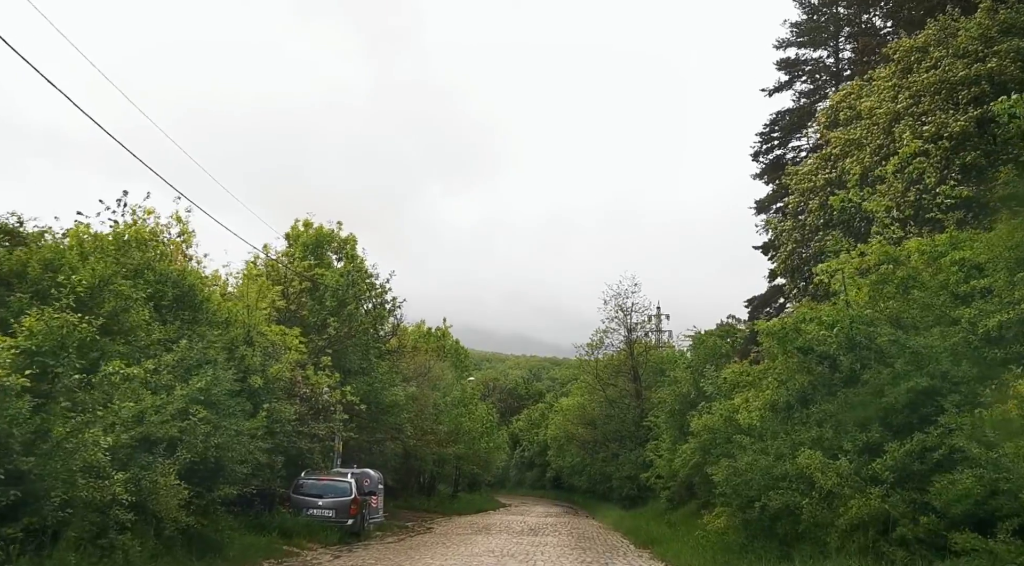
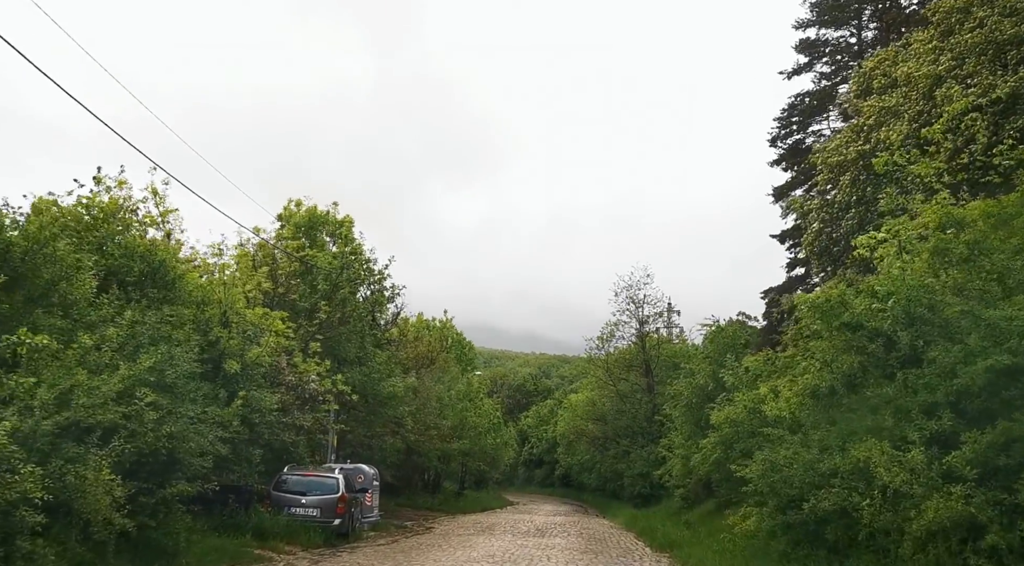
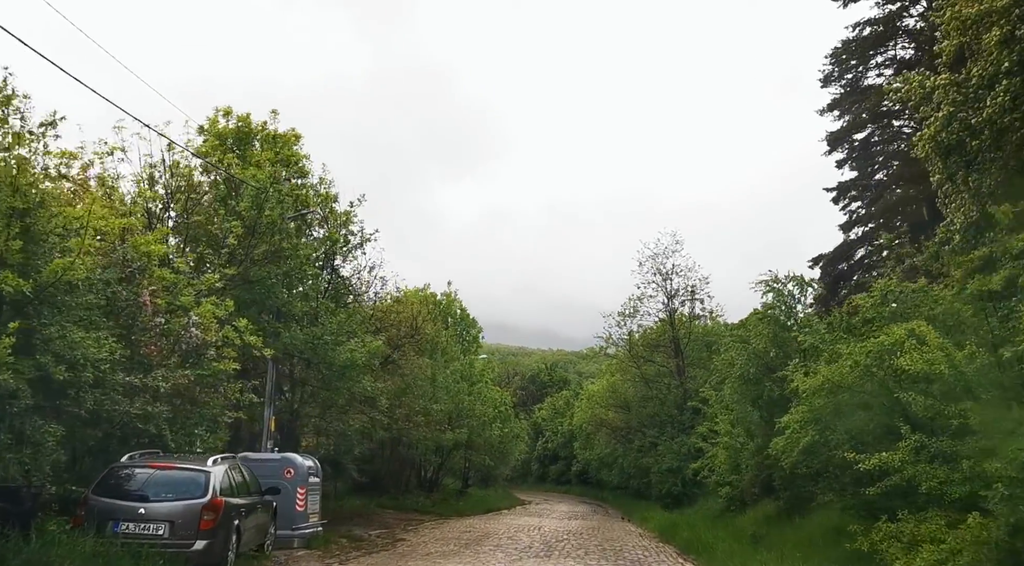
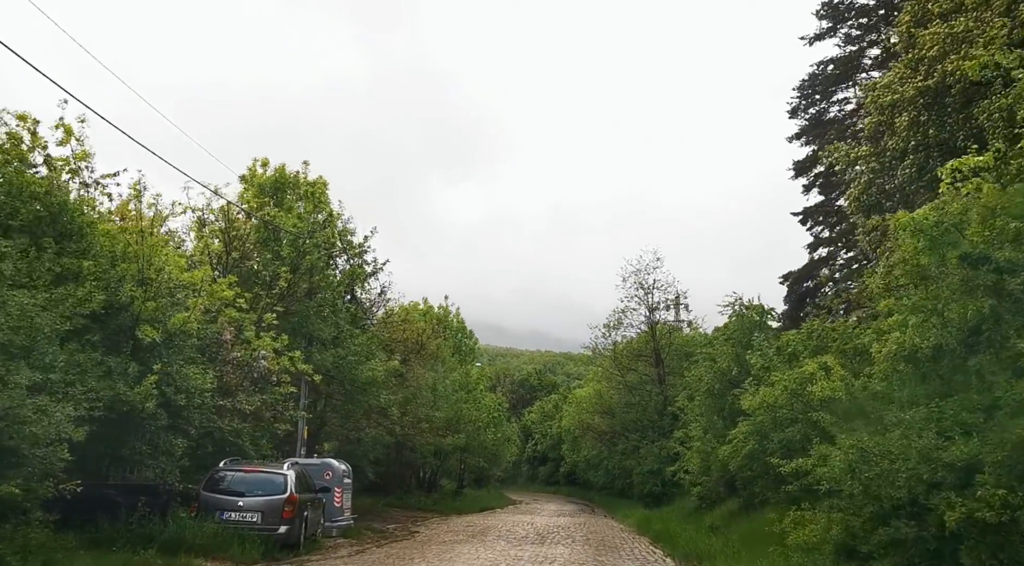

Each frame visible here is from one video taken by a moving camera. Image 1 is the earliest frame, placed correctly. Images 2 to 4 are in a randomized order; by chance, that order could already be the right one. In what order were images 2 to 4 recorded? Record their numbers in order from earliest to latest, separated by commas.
2, 4, 3
